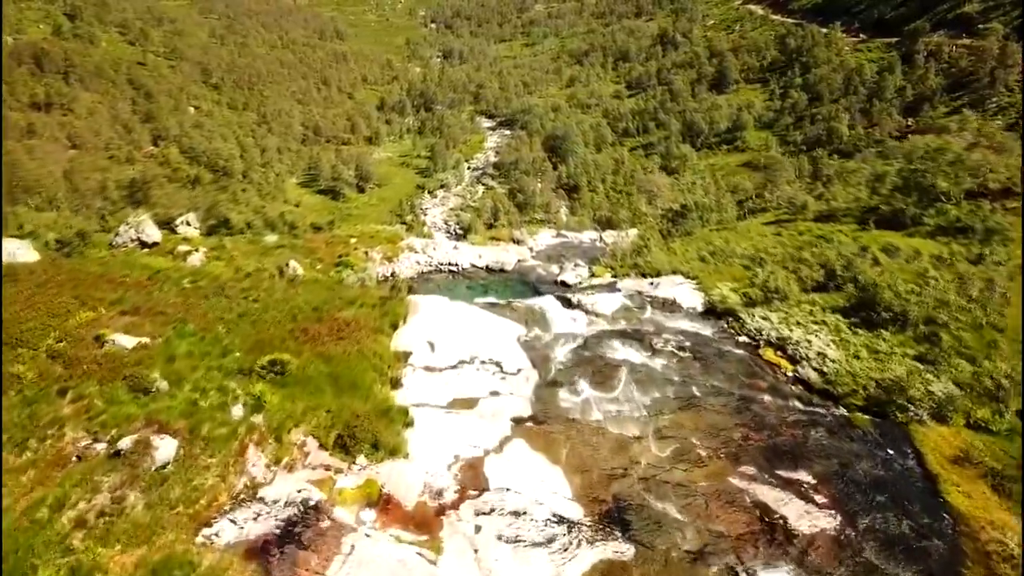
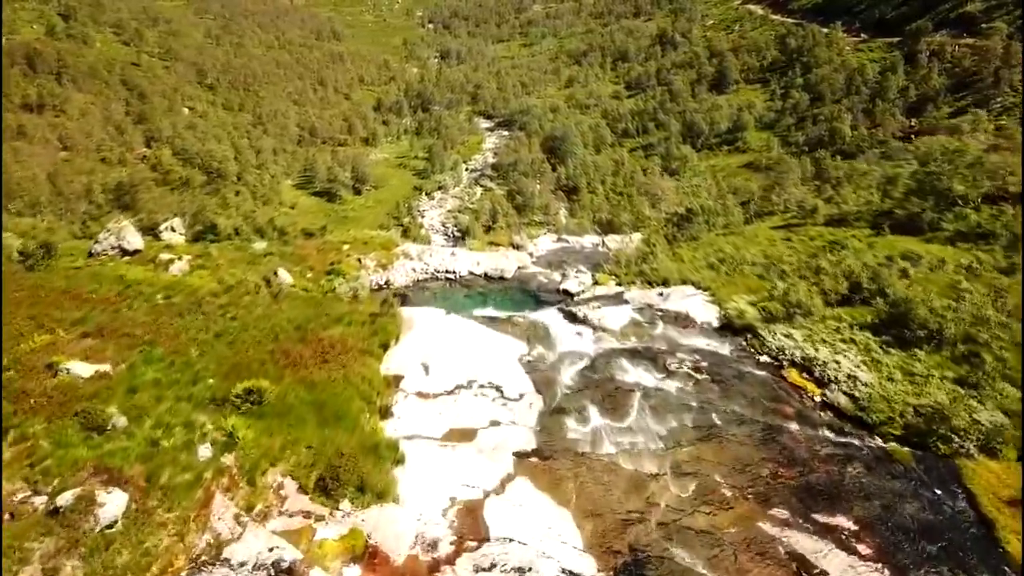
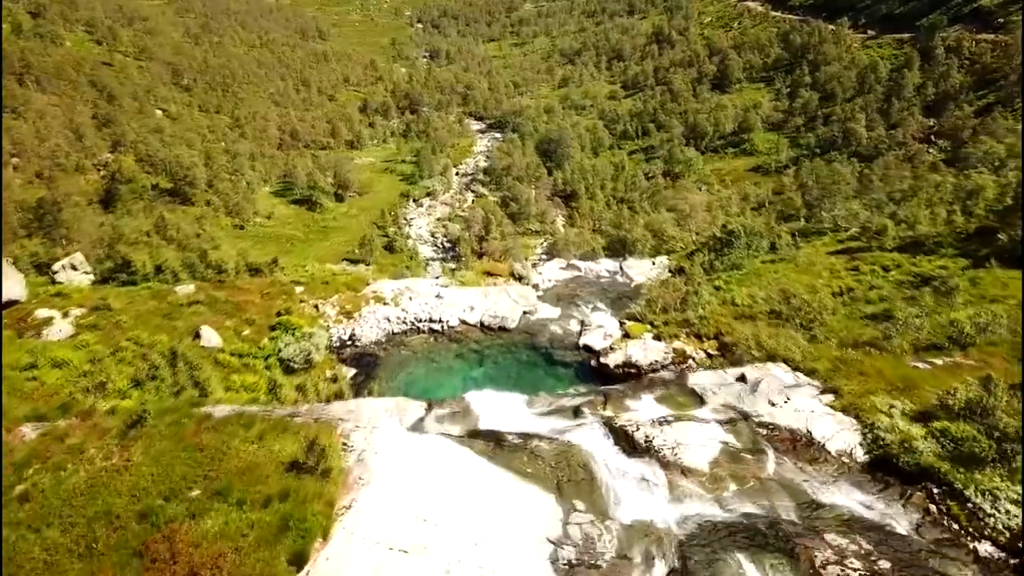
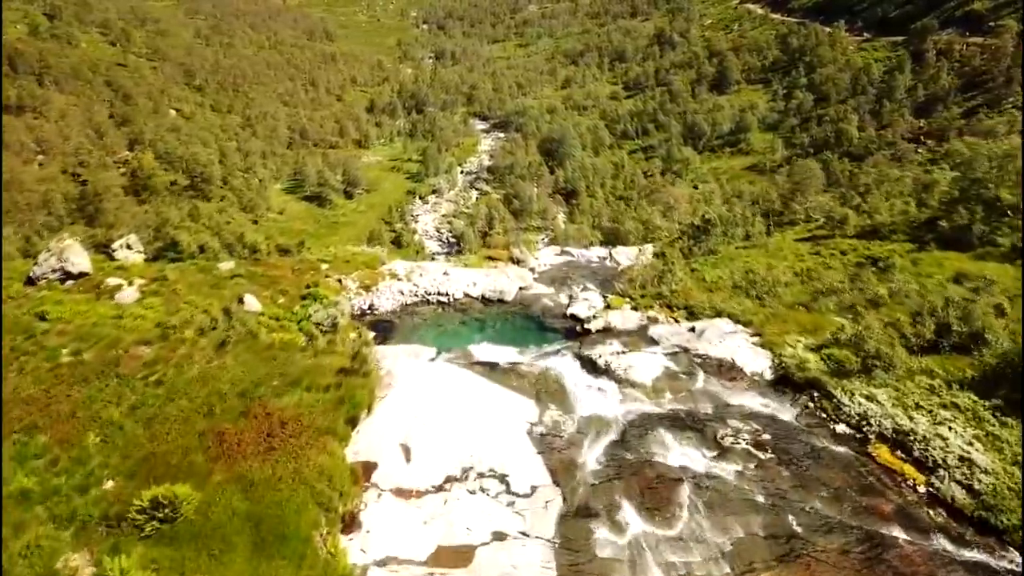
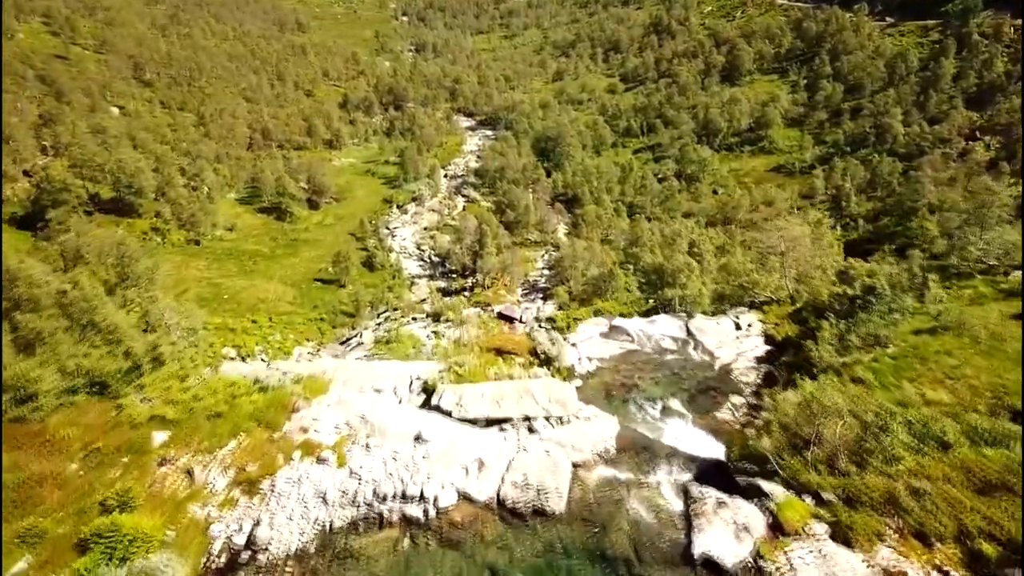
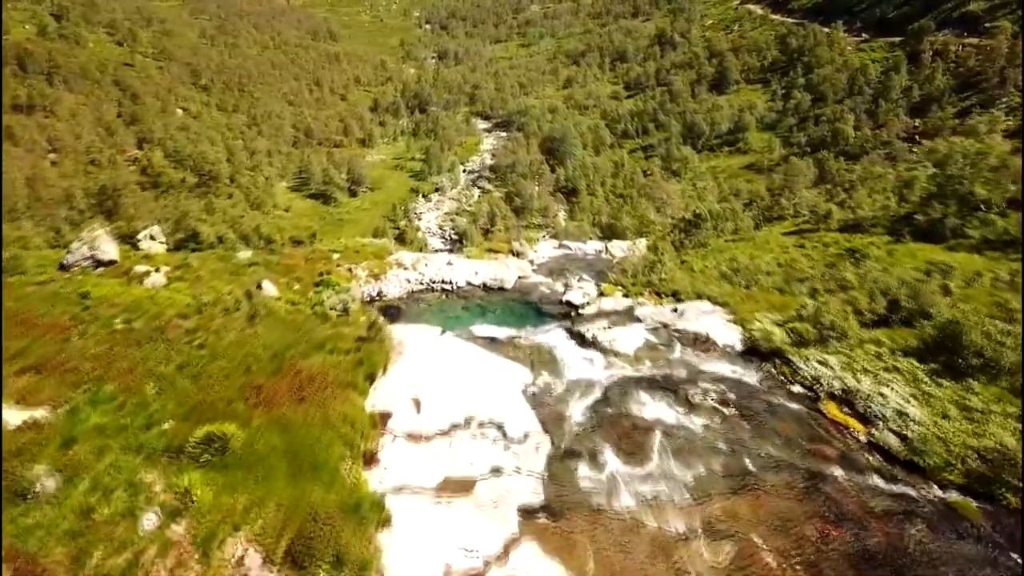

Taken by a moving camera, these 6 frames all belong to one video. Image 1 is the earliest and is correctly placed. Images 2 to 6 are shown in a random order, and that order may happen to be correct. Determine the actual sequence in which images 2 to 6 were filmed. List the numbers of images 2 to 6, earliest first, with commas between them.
2, 6, 4, 3, 5
